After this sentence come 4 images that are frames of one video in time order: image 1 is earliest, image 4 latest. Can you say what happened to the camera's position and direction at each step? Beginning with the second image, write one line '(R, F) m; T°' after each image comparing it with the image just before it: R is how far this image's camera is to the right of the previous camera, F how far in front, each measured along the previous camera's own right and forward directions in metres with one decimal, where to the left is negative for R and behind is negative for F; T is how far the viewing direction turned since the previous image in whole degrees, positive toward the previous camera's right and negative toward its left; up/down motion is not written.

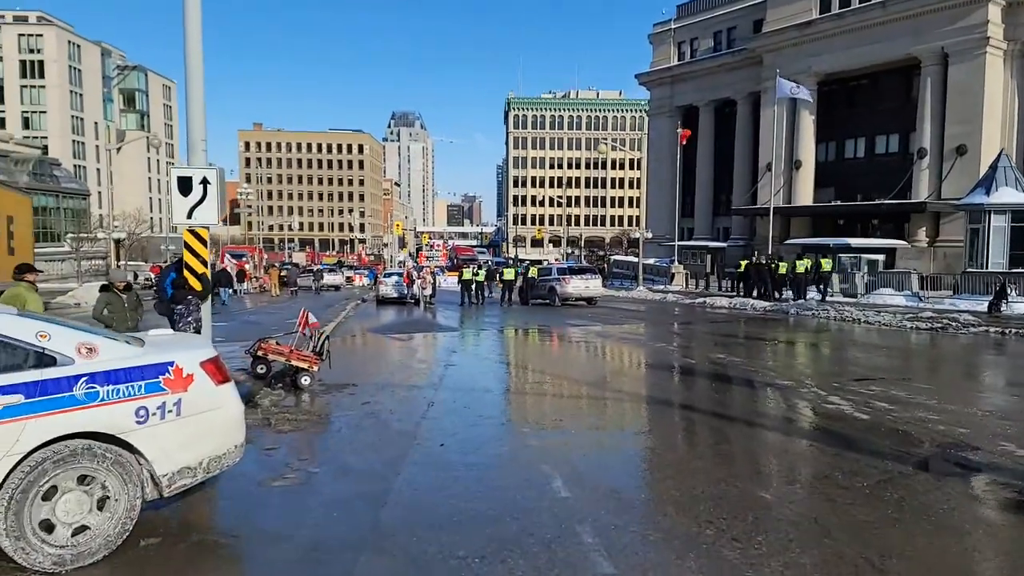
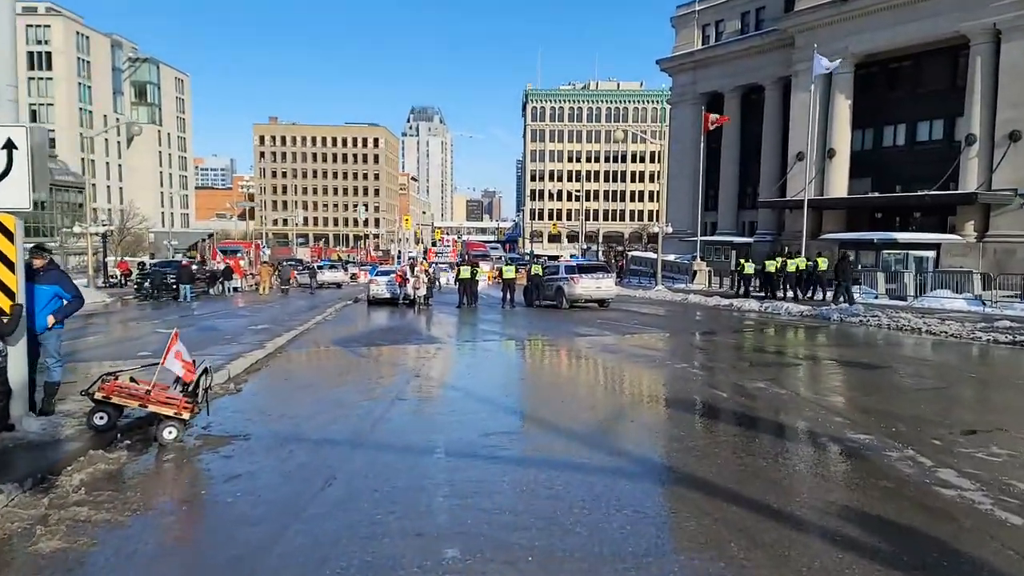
(+0.6, +3.0) m; -2°
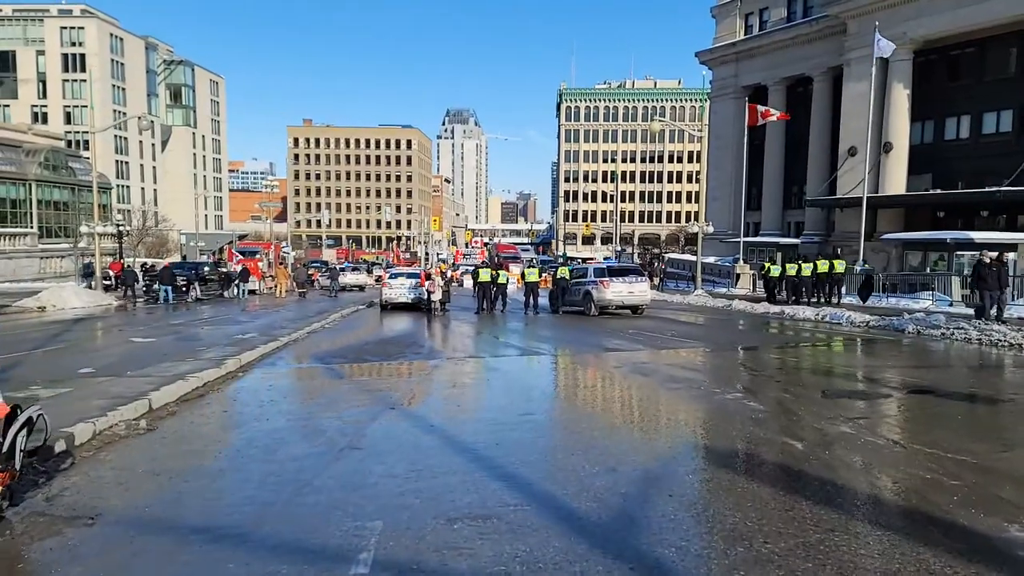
(+0.4, +2.4) m; -3°
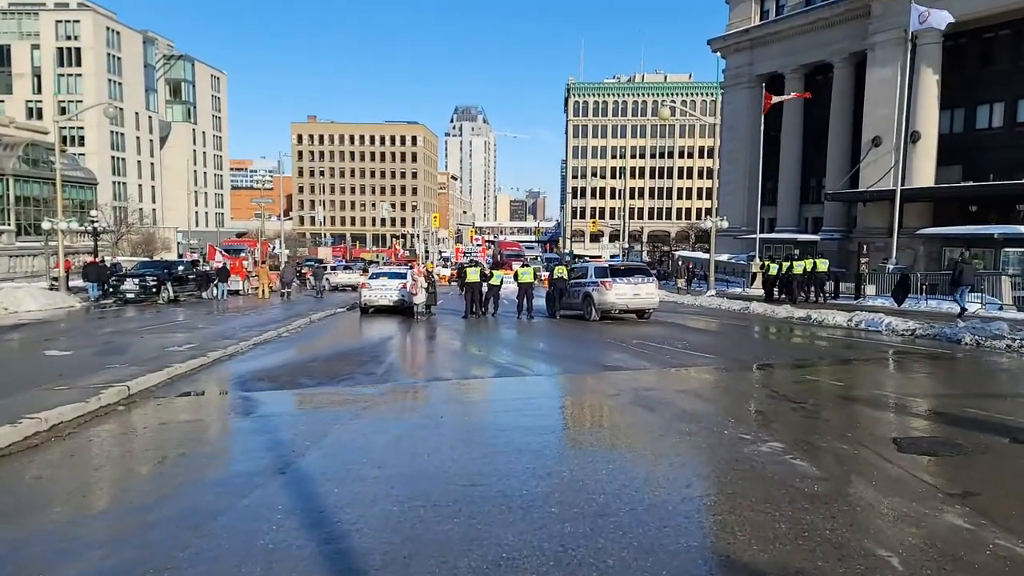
(+0.6, +2.5) m; -1°
